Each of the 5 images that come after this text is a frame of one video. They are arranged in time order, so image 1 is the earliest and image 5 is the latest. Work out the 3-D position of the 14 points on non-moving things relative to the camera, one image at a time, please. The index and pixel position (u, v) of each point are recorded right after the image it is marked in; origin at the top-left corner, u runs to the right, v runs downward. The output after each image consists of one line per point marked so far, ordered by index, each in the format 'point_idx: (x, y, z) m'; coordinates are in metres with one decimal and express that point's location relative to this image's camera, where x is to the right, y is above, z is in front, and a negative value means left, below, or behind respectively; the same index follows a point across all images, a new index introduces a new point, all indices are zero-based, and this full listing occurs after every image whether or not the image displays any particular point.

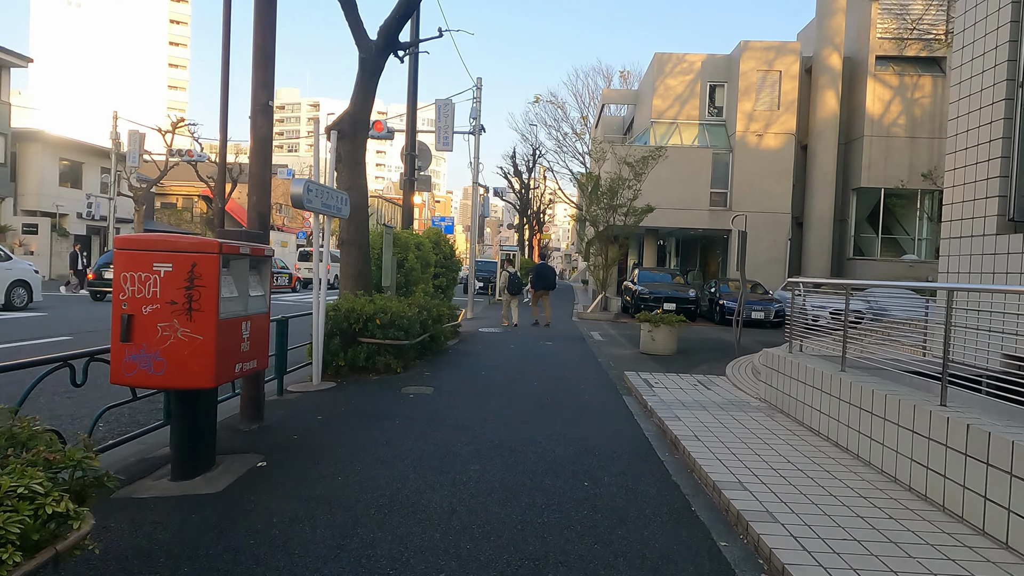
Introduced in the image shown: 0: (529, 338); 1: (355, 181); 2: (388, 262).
0: (+0.4, -1.1, +15.2) m
1: (-2.2, +1.5, +9.5) m
2: (-1.9, +0.4, +10.7) m
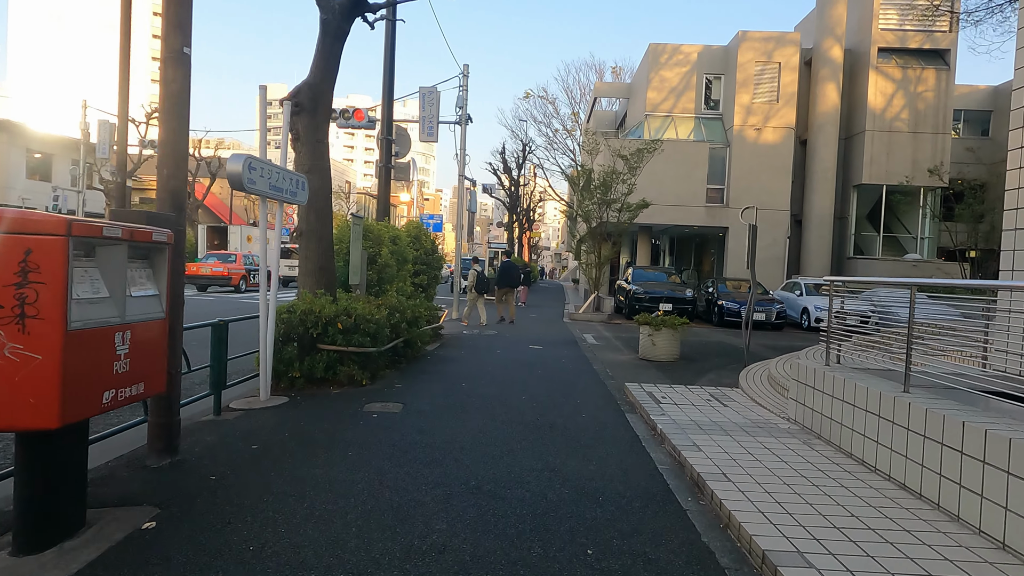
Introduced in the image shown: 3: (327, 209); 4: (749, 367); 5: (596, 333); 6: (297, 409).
0: (+0.1, -1.1, +14.0) m
1: (-2.4, +1.5, +8.2) m
2: (-2.1, +0.4, +9.4) m
3: (-2.2, +1.0, +8.3) m
4: (+3.6, -1.2, +10.4) m
5: (+2.1, -1.1, +16.7) m
6: (-2.1, -1.2, +6.7) m
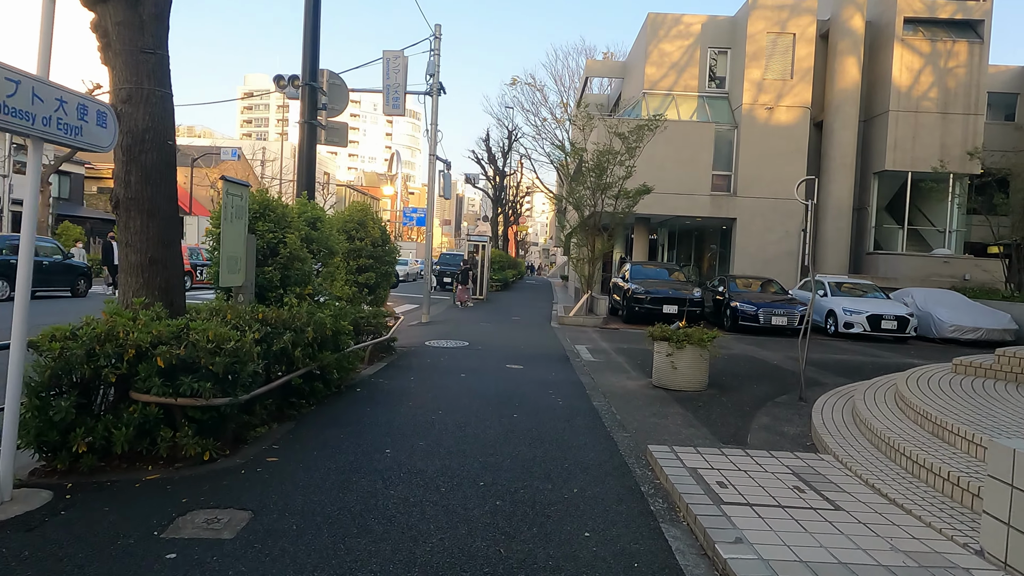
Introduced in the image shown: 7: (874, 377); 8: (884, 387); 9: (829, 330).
0: (-0.4, -1.1, +10.8) m
1: (-2.7, +1.5, +5.0) m
2: (-2.5, +0.4, +6.2) m
3: (-2.6, +0.9, +5.1) m
4: (+3.3, -1.2, +7.3) m
5: (+1.6, -1.1, +13.5) m
6: (-2.4, -1.2, +3.5) m
7: (+5.5, -1.4, +10.3) m
8: (+4.1, -1.1, +7.6) m
9: (+8.7, -1.2, +18.8) m
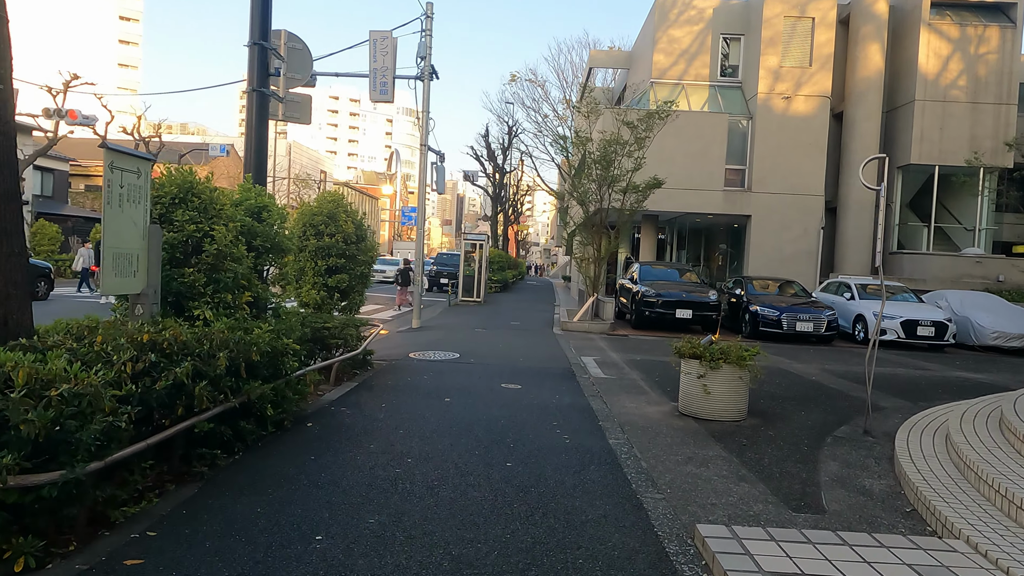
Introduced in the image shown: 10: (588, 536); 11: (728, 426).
0: (-0.4, -1.2, +9.2) m
1: (-2.7, +1.4, +3.4) m
2: (-2.5, +0.3, +4.6) m
3: (-2.6, +0.9, +3.5) m
4: (+3.2, -1.3, +5.7) m
5: (+1.5, -1.2, +11.9) m
6: (-2.5, -1.3, +1.9) m
7: (+5.4, -1.4, +8.7) m
8: (+4.1, -1.1, +6.0) m
9: (+8.7, -1.2, +17.2) m
10: (+0.4, -1.3, +3.7) m
11: (+2.1, -1.4, +6.8) m
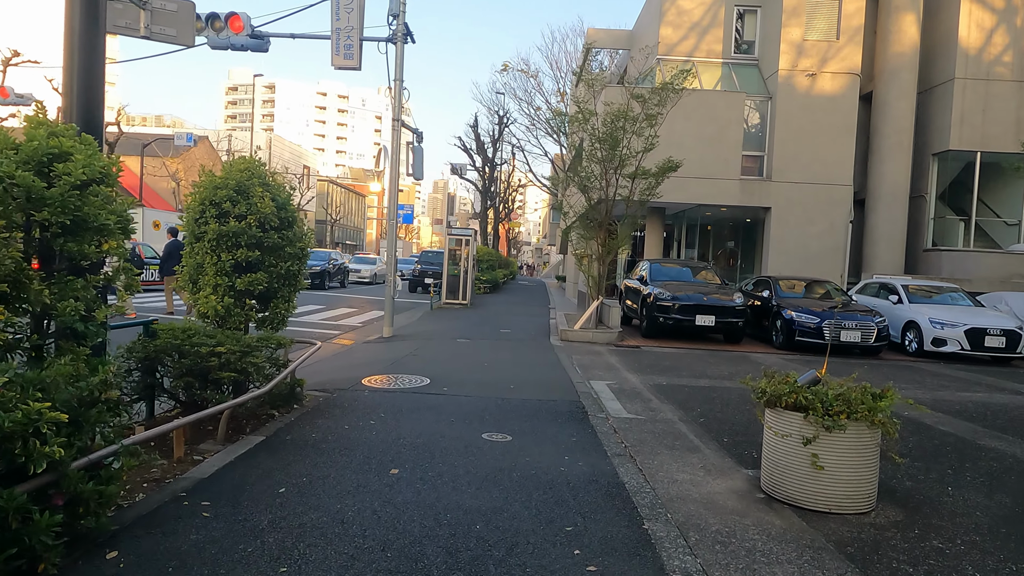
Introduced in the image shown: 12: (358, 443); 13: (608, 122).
0: (-0.5, -1.2, +6.5) m
1: (-2.8, +1.4, +0.6) m
2: (-2.6, +0.3, +1.8) m
3: (-2.7, +0.8, +0.7) m
4: (+3.1, -1.4, +3.0) m
5: (+1.4, -1.2, +9.2) m
6: (-2.5, -1.3, -0.9) m
7: (+5.3, -1.5, +6.0) m
8: (+4.0, -1.2, +3.3) m
9: (+8.4, -1.3, +14.5) m
10: (+0.4, -1.4, +1.0) m
11: (+2.0, -1.4, +4.1) m
12: (-1.2, -1.2, +5.4) m
13: (+2.1, +3.6, +15.1) m
